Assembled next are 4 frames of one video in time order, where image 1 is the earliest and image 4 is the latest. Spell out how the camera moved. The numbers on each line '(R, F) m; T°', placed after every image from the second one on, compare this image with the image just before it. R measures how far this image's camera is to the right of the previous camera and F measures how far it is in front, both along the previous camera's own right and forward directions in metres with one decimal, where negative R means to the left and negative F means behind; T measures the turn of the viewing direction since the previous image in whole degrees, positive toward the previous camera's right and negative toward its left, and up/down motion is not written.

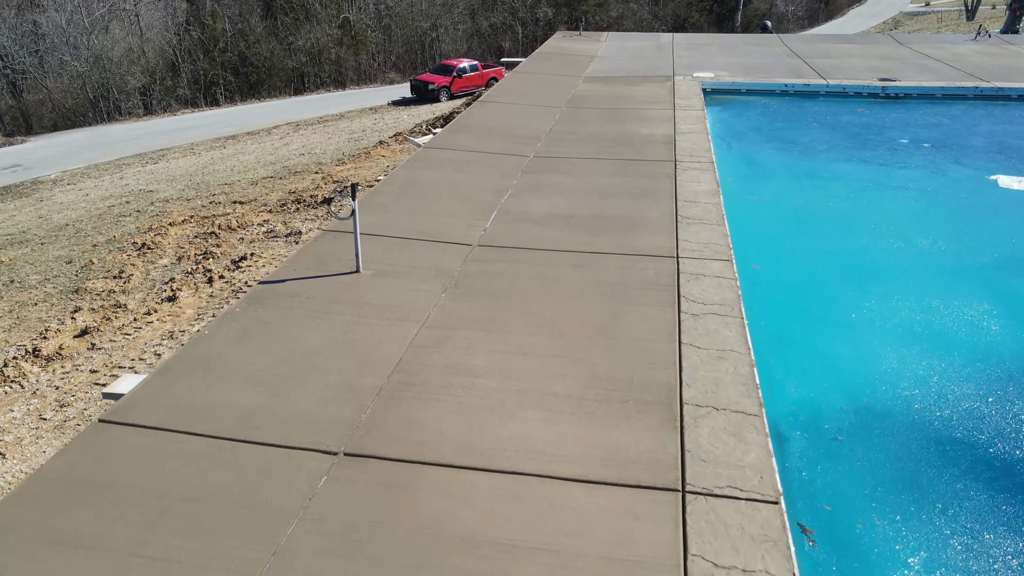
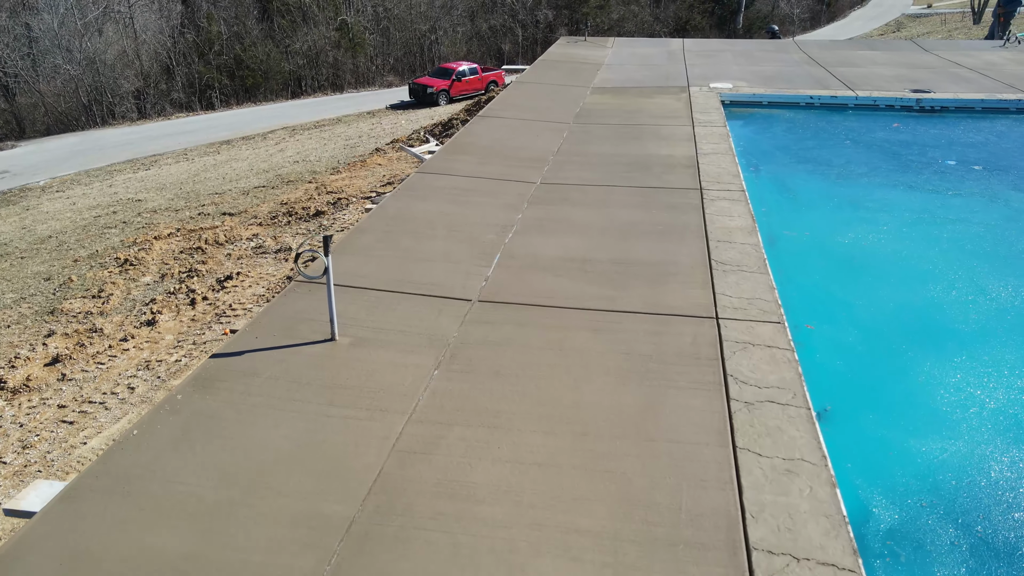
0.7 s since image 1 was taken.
(0.0, +0.9) m; 0°
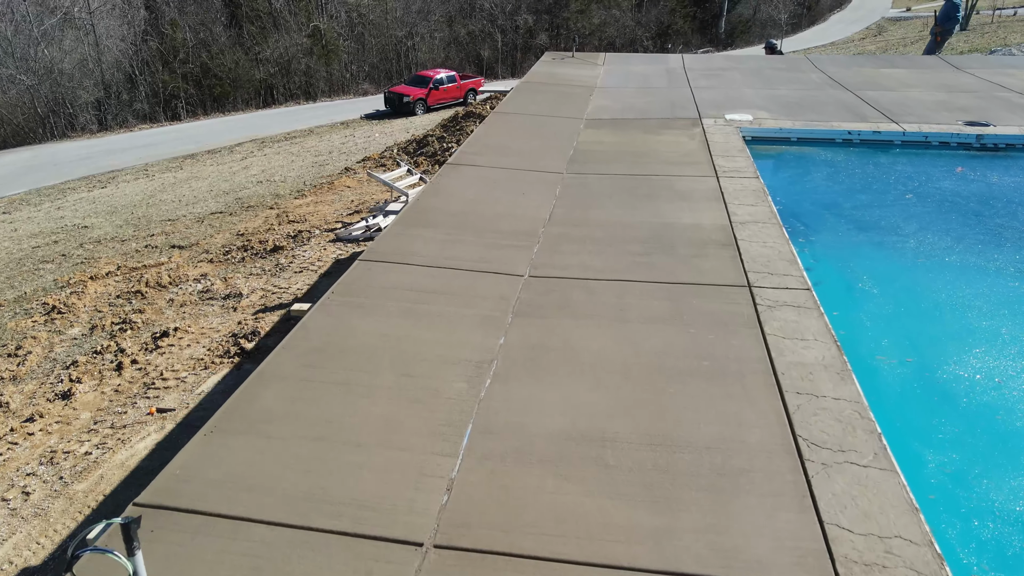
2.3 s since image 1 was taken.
(0.0, +1.9) m; +1°
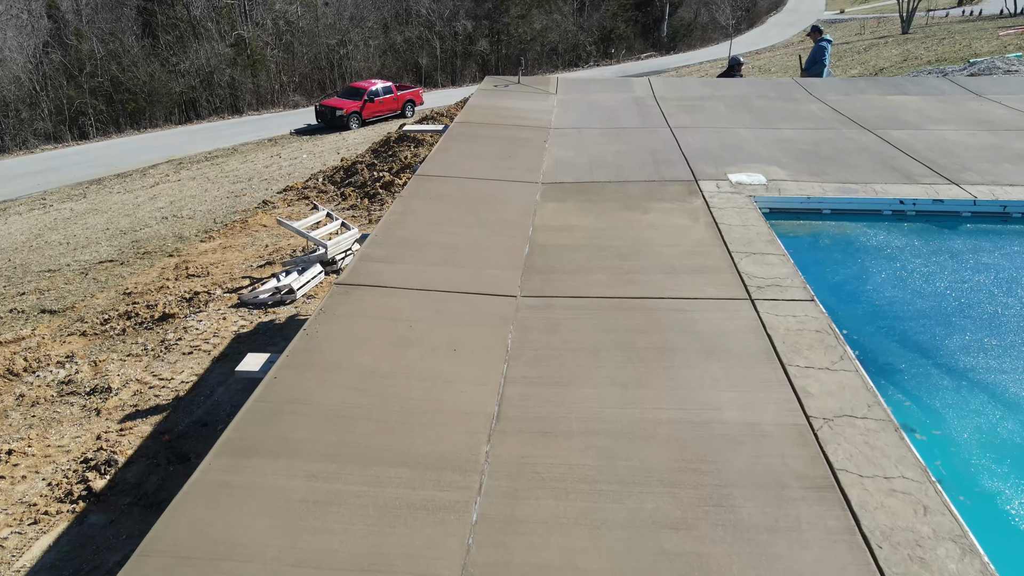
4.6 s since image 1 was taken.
(+0.2, +2.6) m; +4°
